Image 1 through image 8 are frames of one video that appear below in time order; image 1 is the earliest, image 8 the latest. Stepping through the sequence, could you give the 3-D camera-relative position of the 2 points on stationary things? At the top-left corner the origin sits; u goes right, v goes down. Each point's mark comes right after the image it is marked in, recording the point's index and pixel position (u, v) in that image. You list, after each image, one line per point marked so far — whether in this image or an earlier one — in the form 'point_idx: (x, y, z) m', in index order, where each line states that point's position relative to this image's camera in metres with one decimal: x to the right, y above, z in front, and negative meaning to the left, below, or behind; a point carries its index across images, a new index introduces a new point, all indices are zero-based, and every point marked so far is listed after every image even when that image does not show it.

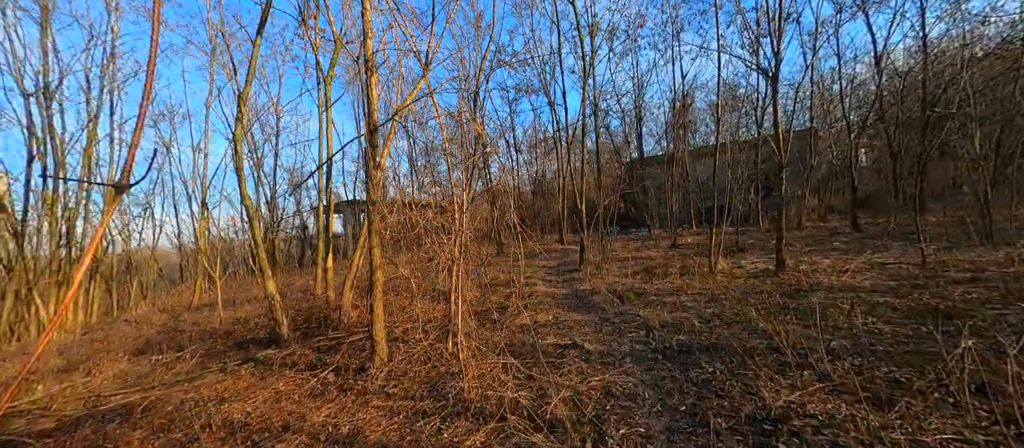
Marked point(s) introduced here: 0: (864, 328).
0: (+3.4, -1.0, +3.5) m
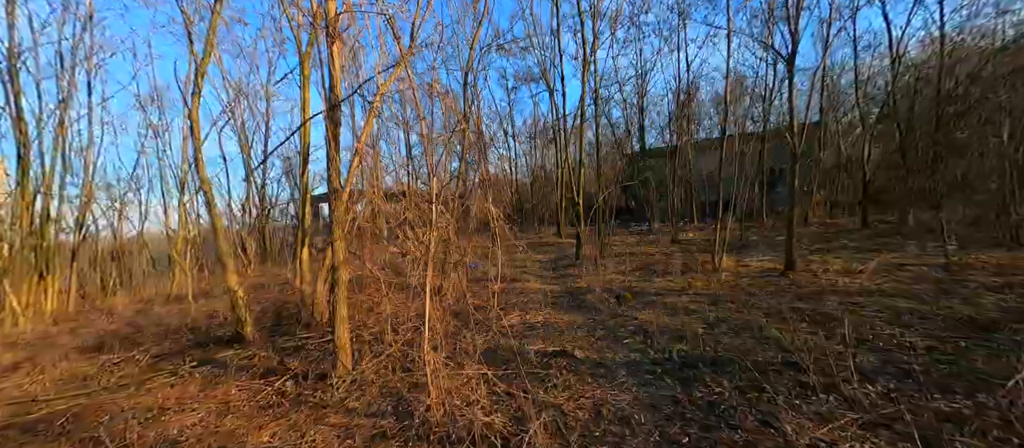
0: (+3.2, -1.0, +3.0) m
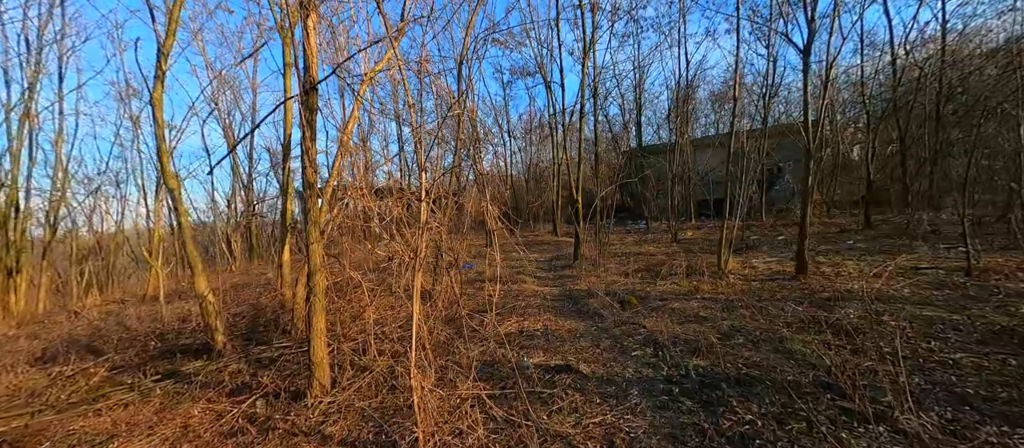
0: (+3.2, -1.0, +2.7) m
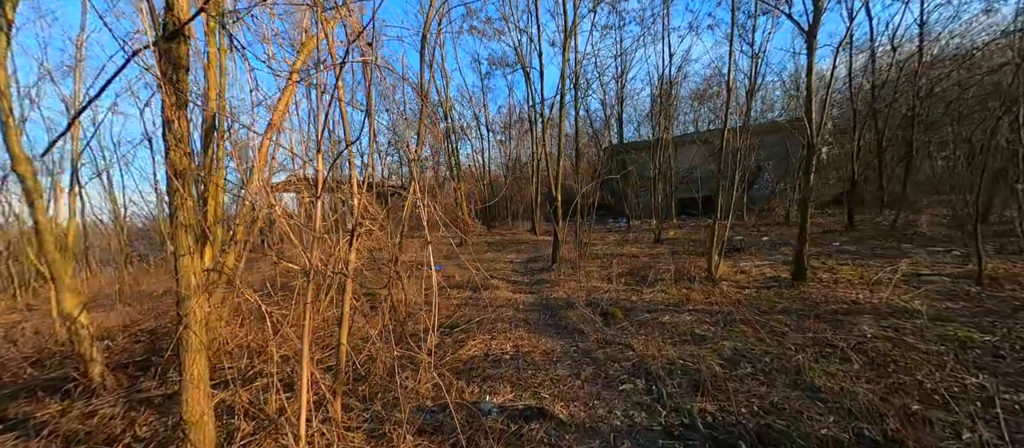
0: (+2.9, -1.1, +2.2) m
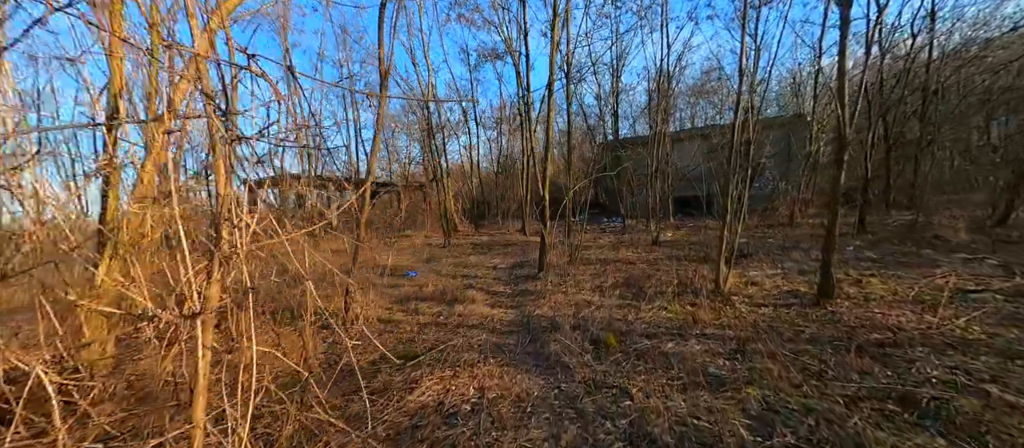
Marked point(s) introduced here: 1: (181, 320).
0: (+2.6, -1.2, +1.4) m
1: (-1.4, -0.4, +1.5) m
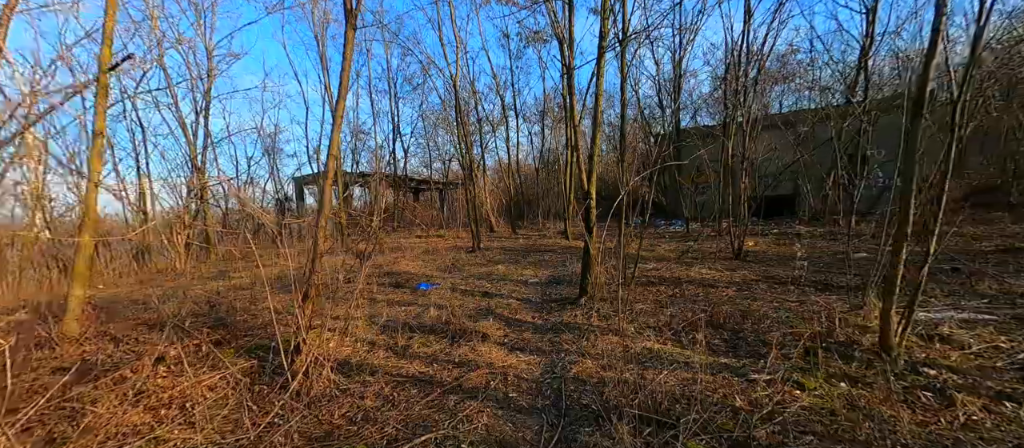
0: (+2.4, -1.3, -0.5) m
1: (-1.6, -0.5, +0.1) m
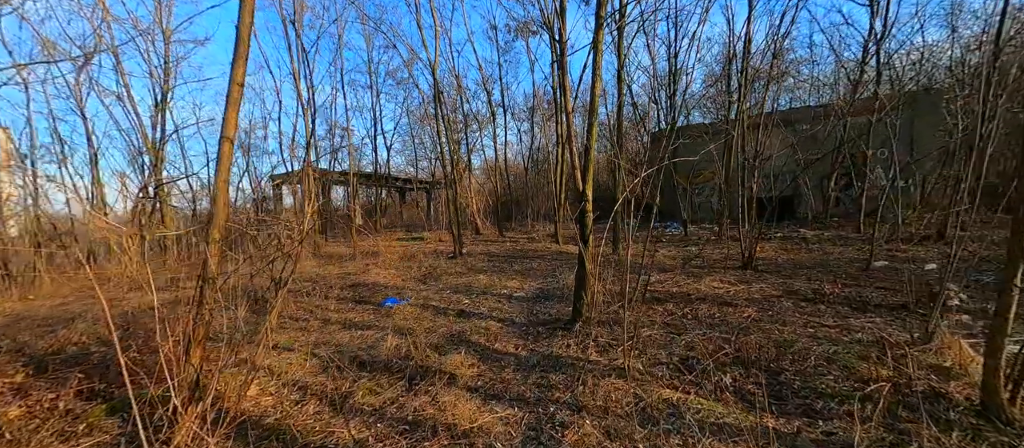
0: (+2.3, -1.4, -1.3) m
1: (-1.7, -0.5, -0.8) m
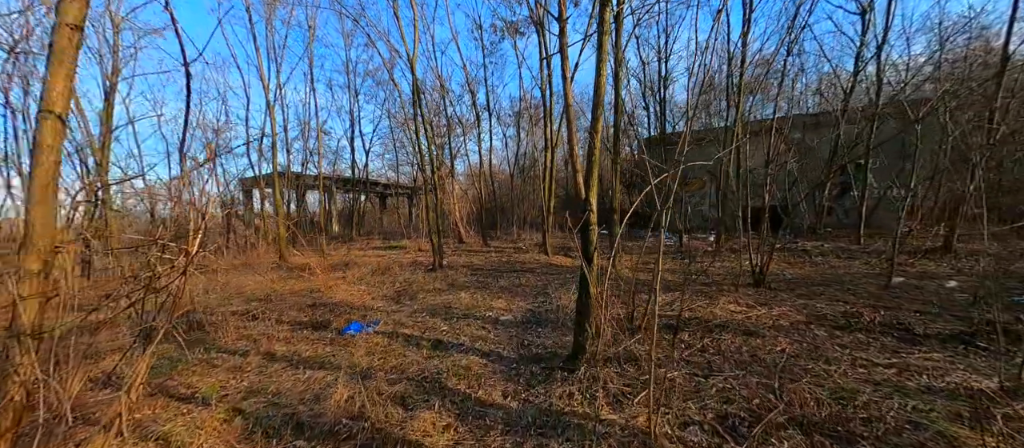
0: (+2.4, -1.4, -2.0) m
1: (-1.6, -0.6, -1.7) m
